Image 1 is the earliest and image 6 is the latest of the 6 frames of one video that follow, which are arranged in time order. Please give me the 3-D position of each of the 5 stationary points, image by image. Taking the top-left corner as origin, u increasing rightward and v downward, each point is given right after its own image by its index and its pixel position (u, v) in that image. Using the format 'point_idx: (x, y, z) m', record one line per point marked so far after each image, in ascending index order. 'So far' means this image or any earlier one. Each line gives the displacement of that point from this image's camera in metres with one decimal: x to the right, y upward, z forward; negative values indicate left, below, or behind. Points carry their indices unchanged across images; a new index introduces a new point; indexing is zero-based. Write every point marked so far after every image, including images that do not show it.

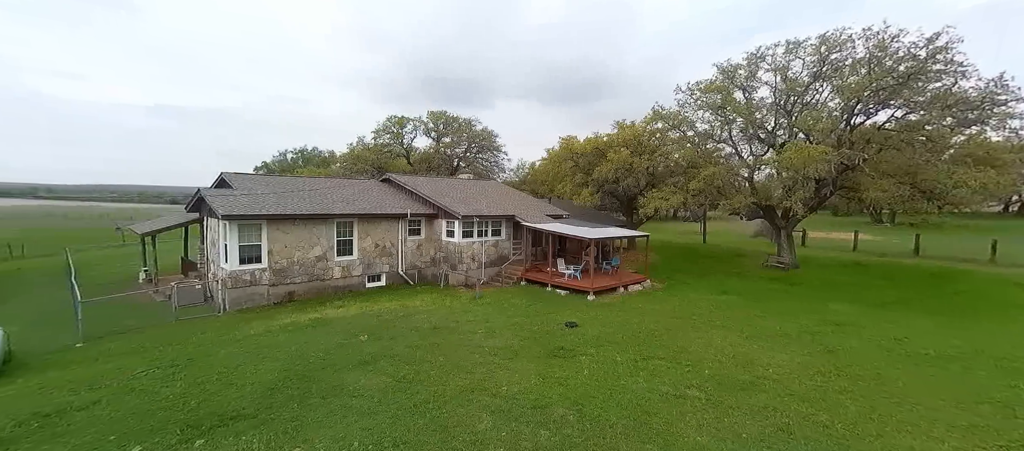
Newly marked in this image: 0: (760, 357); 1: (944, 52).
0: (+6.1, -3.2, +9.9) m
1: (+16.0, +6.4, +15.2) m
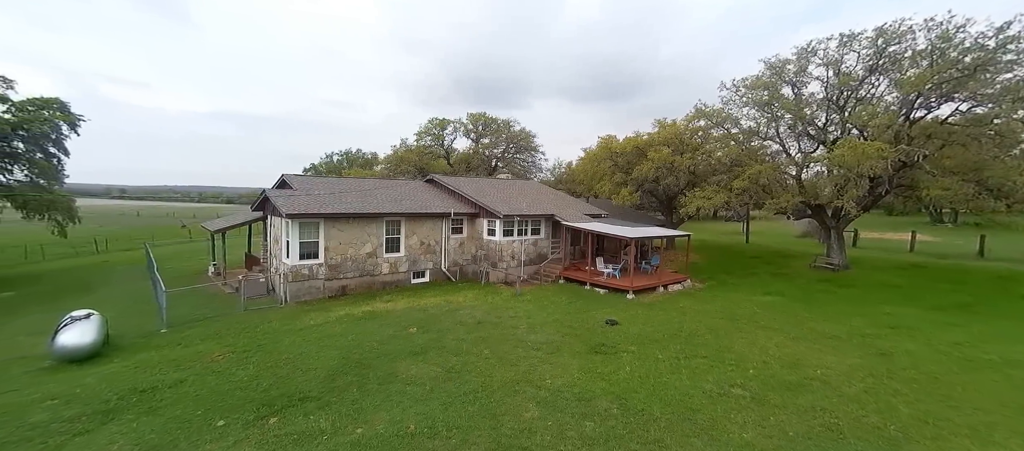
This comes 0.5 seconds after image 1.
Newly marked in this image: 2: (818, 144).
0: (+7.1, -3.2, +9.7) m
1: (+17.5, +6.4, +14.2) m
2: (+13.8, +3.7, +18.4) m
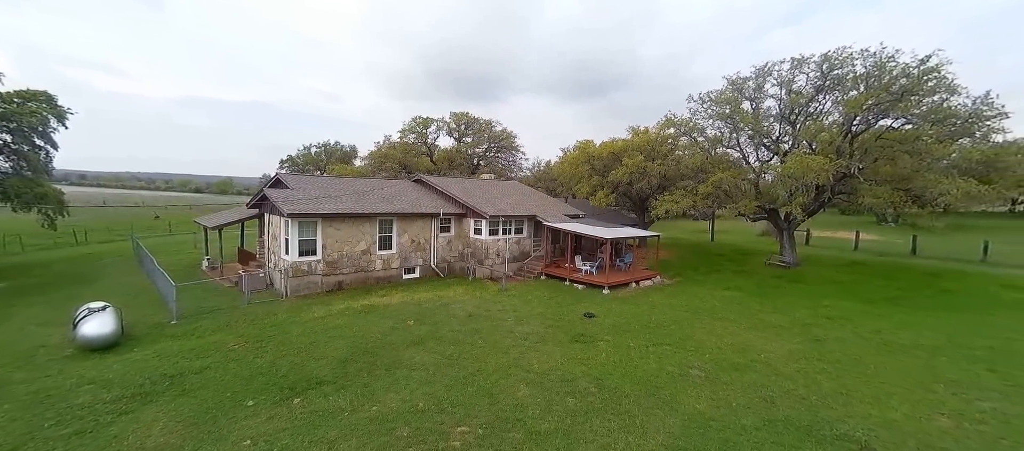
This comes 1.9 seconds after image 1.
0: (+6.9, -3.4, +11.4) m
1: (+17.1, +6.2, +16.4) m
2: (+13.1, +3.6, +20.4) m
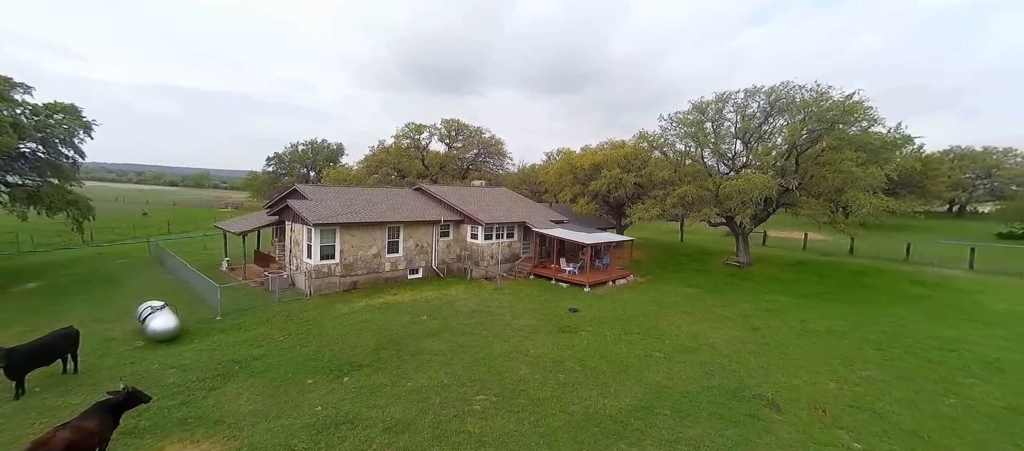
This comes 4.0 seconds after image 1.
0: (+6.8, -3.8, +14.2) m
1: (+16.8, +5.8, +19.6) m
2: (+12.7, +3.3, +23.4) m
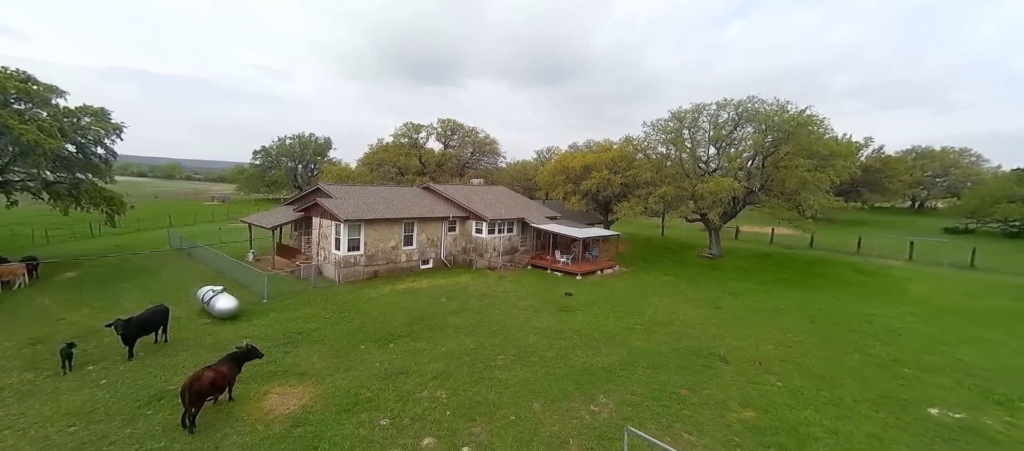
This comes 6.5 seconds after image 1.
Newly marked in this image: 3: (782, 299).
0: (+7.1, -3.6, +17.3) m
1: (+16.9, +6.0, +22.8) m
2: (+12.6, +3.5, +26.6) m
3: (+12.6, -3.4, +18.9) m
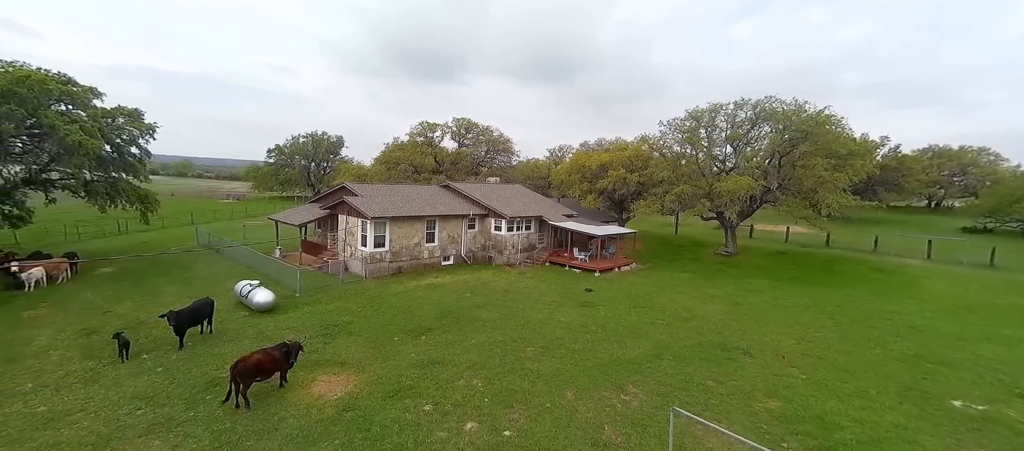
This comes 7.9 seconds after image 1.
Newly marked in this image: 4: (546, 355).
0: (+8.1, -3.5, +17.6) m
1: (+18.0, +6.1, +23.0) m
2: (+13.8, +3.6, +26.8) m
3: (+13.7, -3.3, +19.1) m
4: (+1.1, -4.1, +12.8) m
